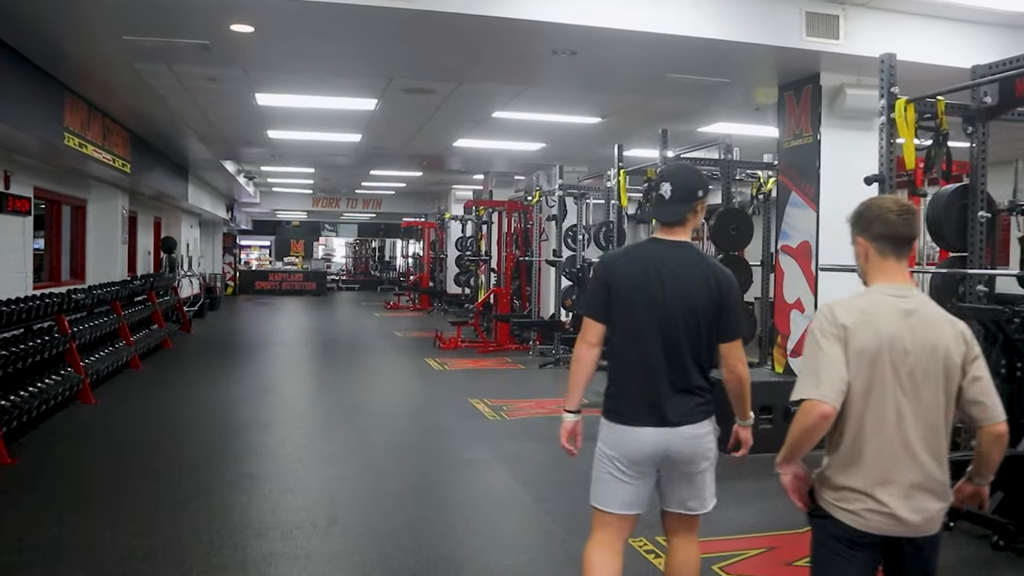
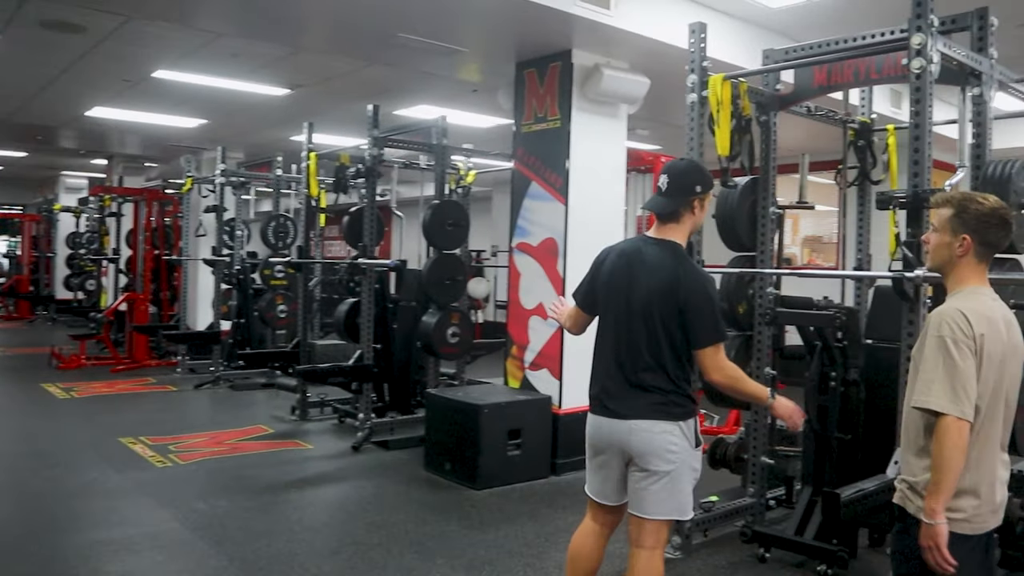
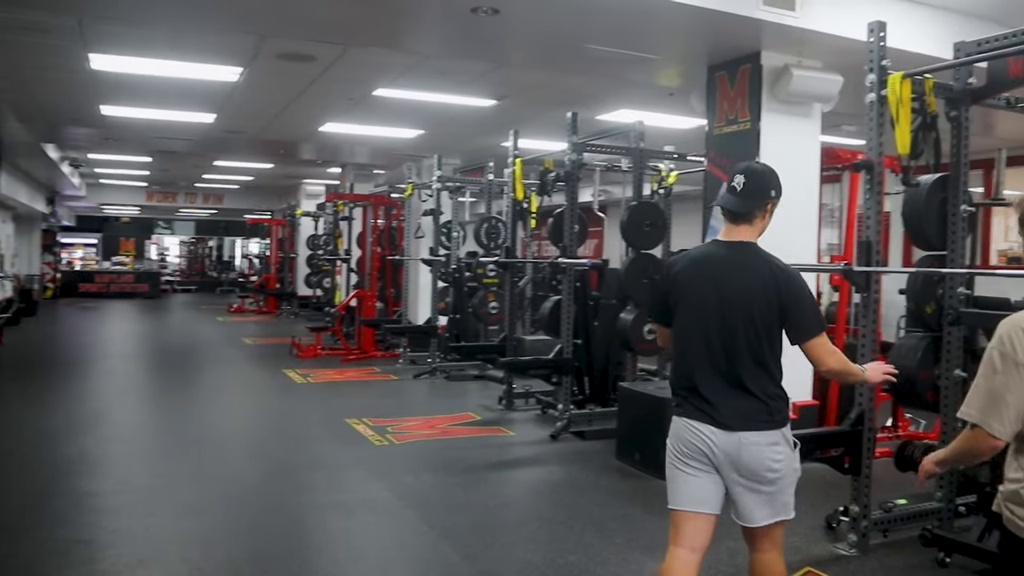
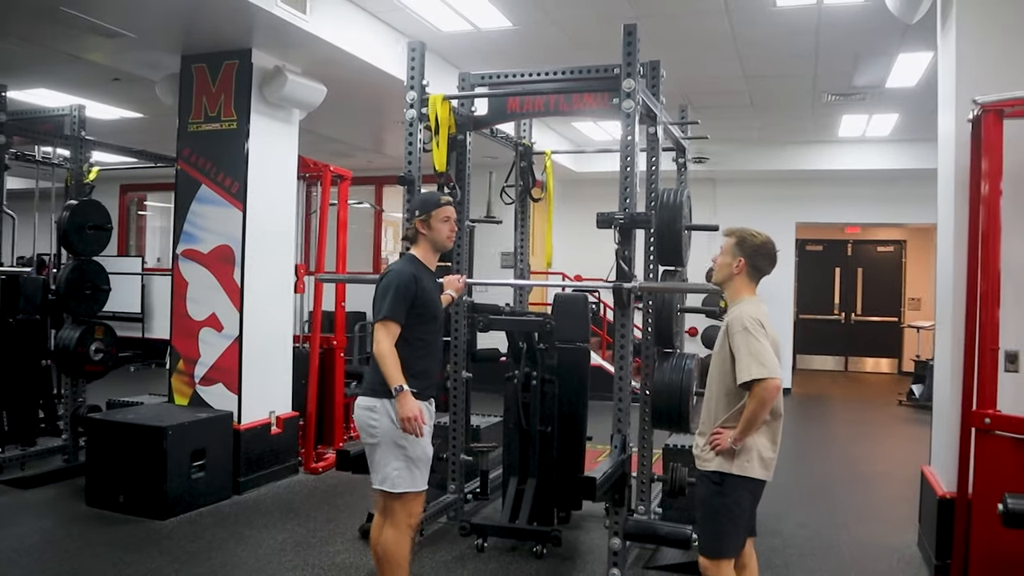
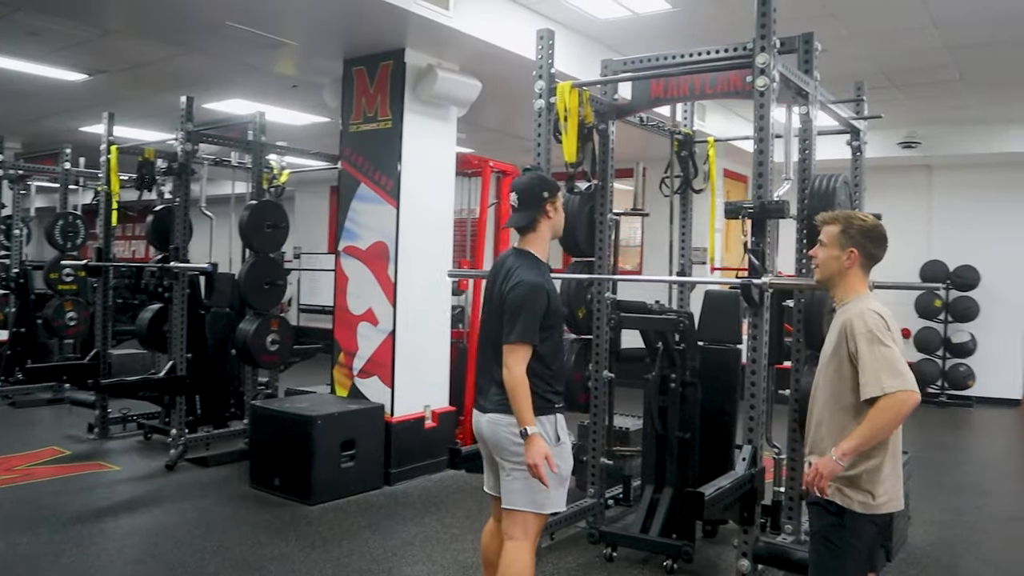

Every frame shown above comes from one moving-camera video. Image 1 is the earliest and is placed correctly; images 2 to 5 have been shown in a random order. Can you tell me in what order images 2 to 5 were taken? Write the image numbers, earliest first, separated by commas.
3, 2, 5, 4
